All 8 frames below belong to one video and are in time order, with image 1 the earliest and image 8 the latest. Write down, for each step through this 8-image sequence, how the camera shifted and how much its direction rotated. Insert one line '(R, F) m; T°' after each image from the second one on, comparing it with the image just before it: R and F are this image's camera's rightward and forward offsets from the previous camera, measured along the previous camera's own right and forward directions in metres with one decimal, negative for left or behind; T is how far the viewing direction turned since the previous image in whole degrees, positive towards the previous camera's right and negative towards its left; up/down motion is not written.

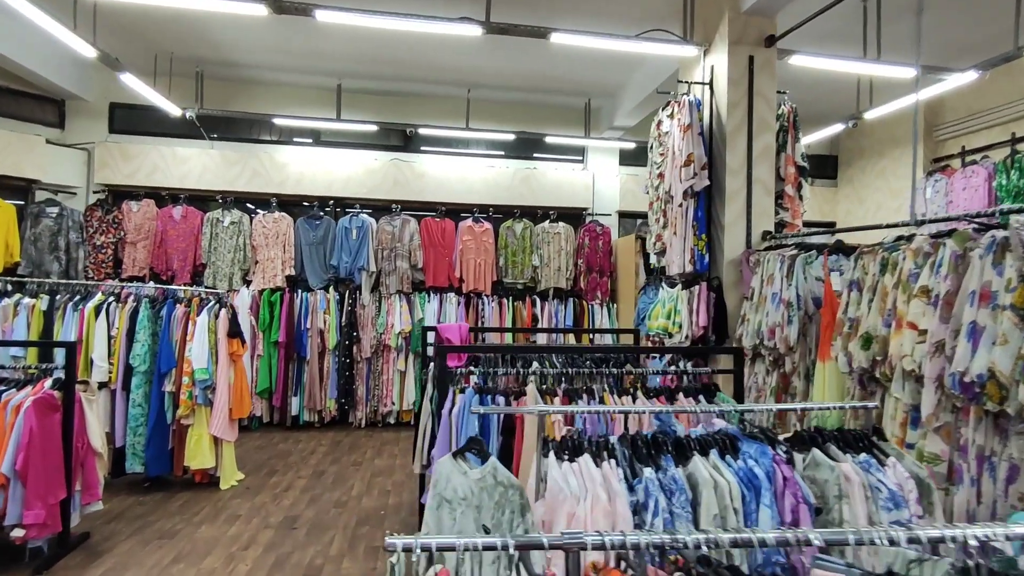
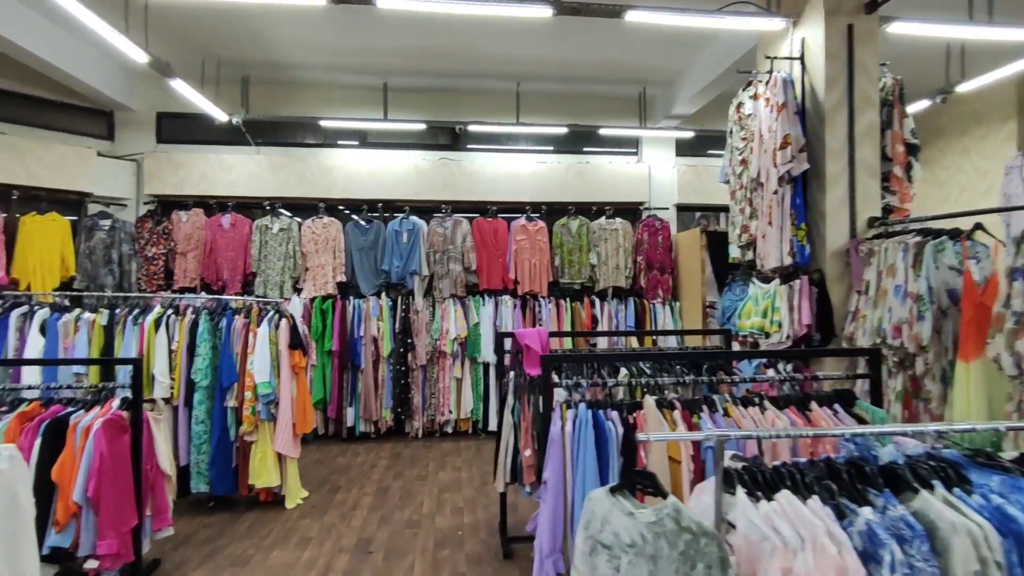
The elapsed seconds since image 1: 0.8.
(-0.3, +0.2) m; -3°
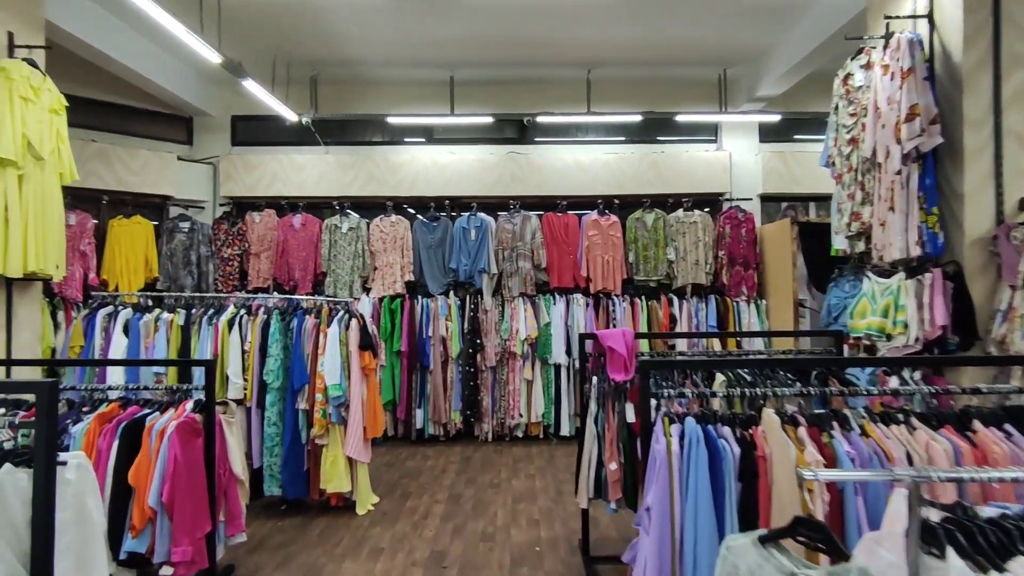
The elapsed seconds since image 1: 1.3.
(-0.1, +0.2) m; -6°
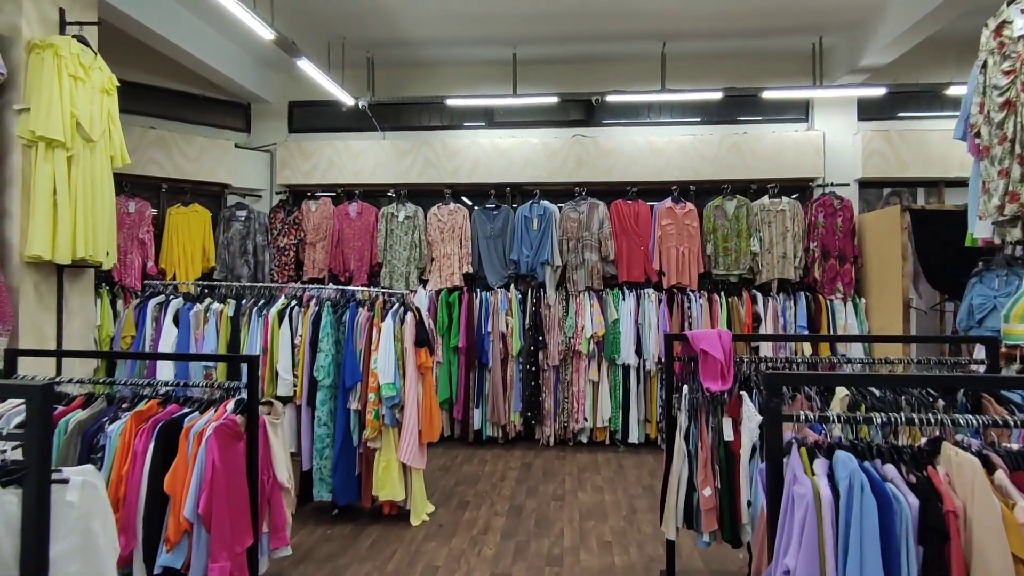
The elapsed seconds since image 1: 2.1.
(-0.1, +0.4) m; -6°
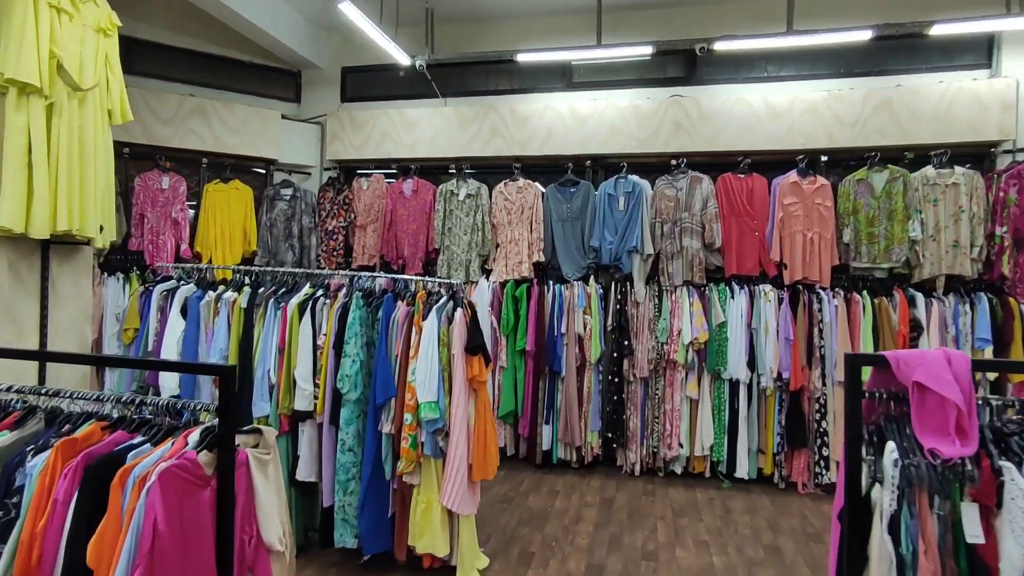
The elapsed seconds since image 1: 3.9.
(-0.1, +0.8) m; -7°
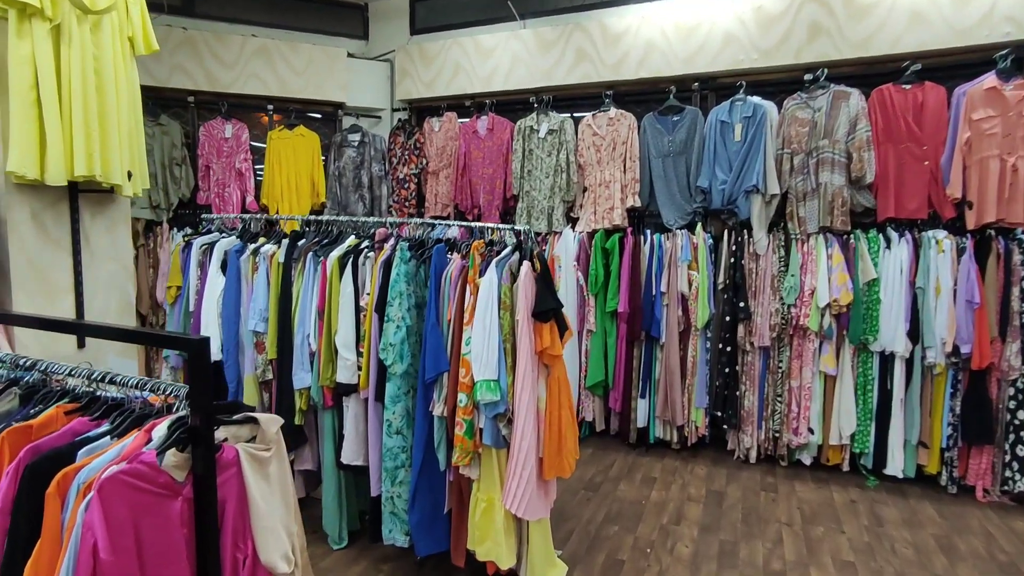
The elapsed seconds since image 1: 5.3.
(0.0, +0.6) m; -10°
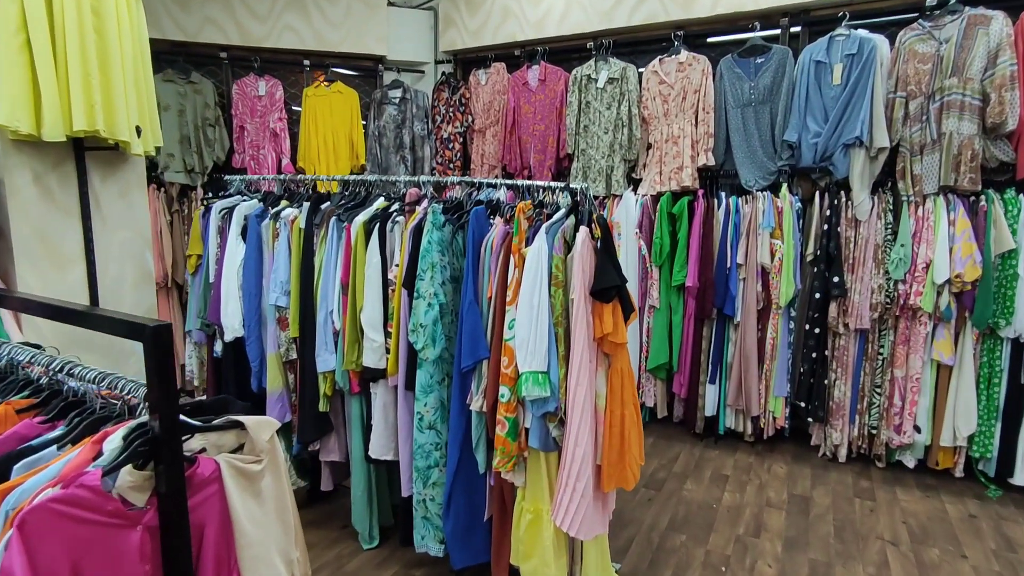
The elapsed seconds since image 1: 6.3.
(0.0, +0.4) m; -5°
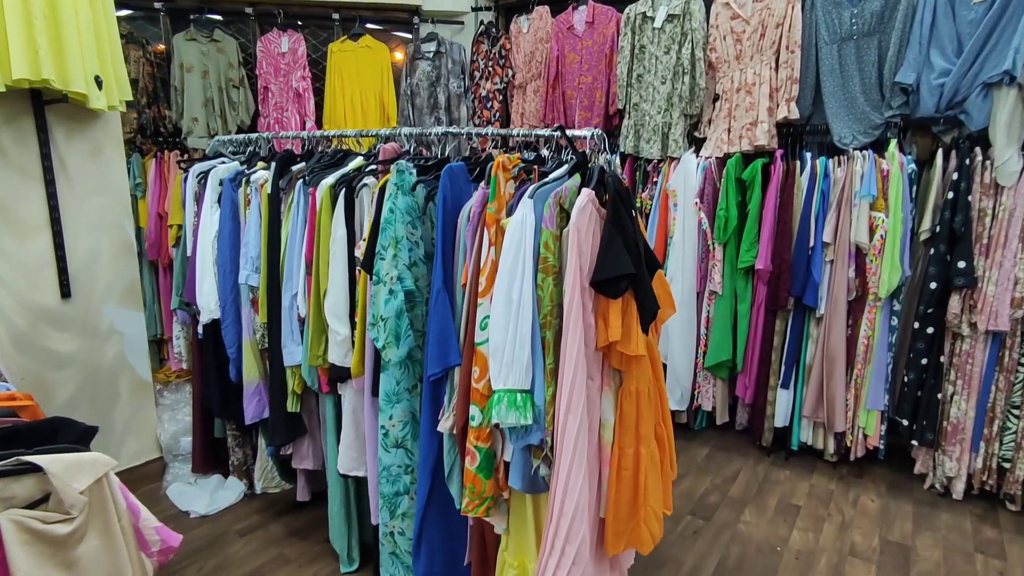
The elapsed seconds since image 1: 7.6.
(+0.2, +0.4) m; -8°
